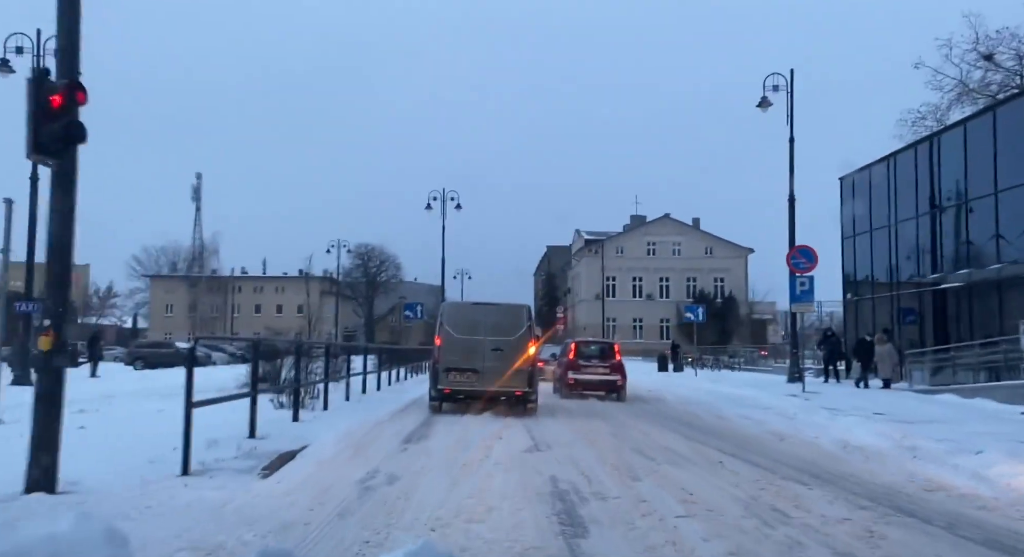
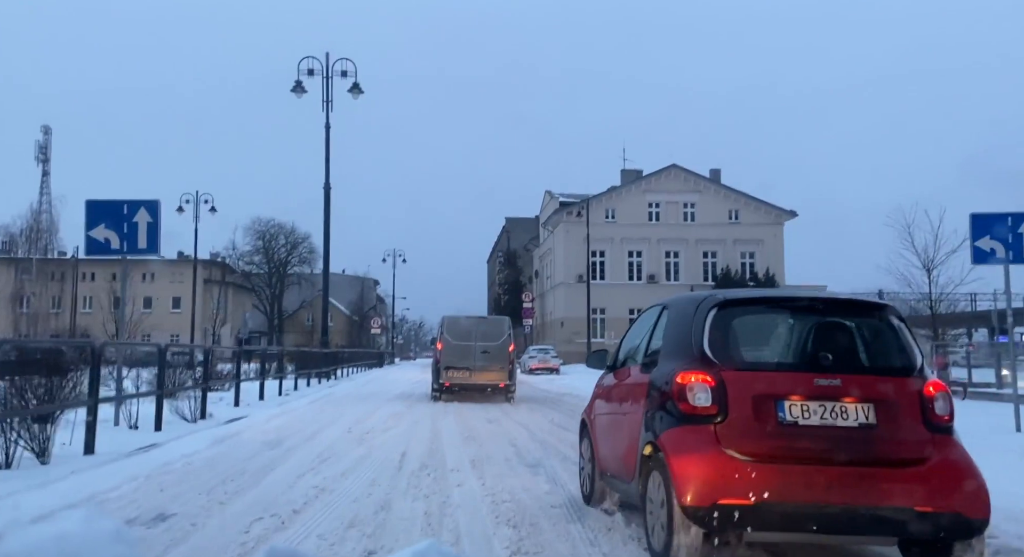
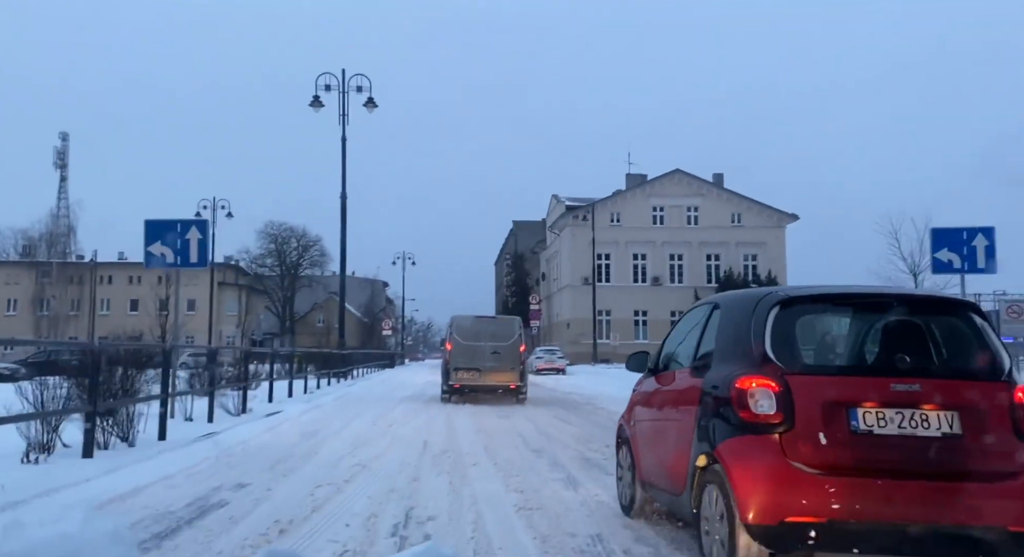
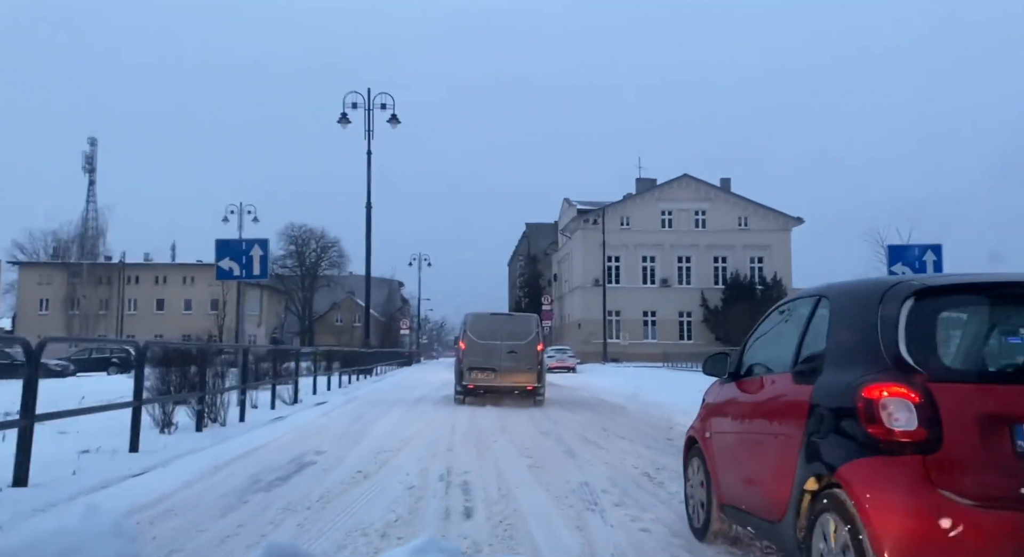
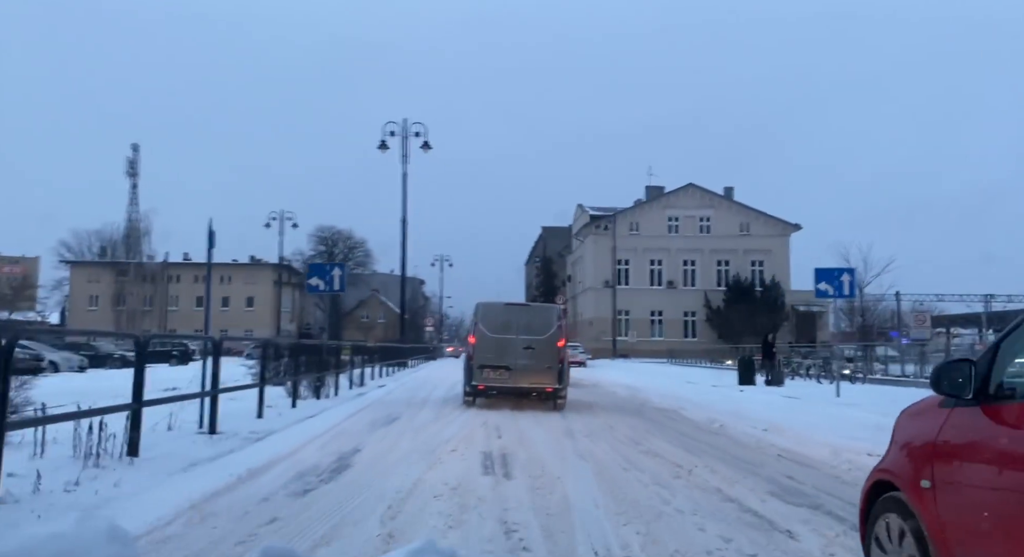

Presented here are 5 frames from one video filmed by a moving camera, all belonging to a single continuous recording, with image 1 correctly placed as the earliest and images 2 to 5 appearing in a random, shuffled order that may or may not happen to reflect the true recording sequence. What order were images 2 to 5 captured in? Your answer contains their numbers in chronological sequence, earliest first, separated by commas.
5, 4, 3, 2
